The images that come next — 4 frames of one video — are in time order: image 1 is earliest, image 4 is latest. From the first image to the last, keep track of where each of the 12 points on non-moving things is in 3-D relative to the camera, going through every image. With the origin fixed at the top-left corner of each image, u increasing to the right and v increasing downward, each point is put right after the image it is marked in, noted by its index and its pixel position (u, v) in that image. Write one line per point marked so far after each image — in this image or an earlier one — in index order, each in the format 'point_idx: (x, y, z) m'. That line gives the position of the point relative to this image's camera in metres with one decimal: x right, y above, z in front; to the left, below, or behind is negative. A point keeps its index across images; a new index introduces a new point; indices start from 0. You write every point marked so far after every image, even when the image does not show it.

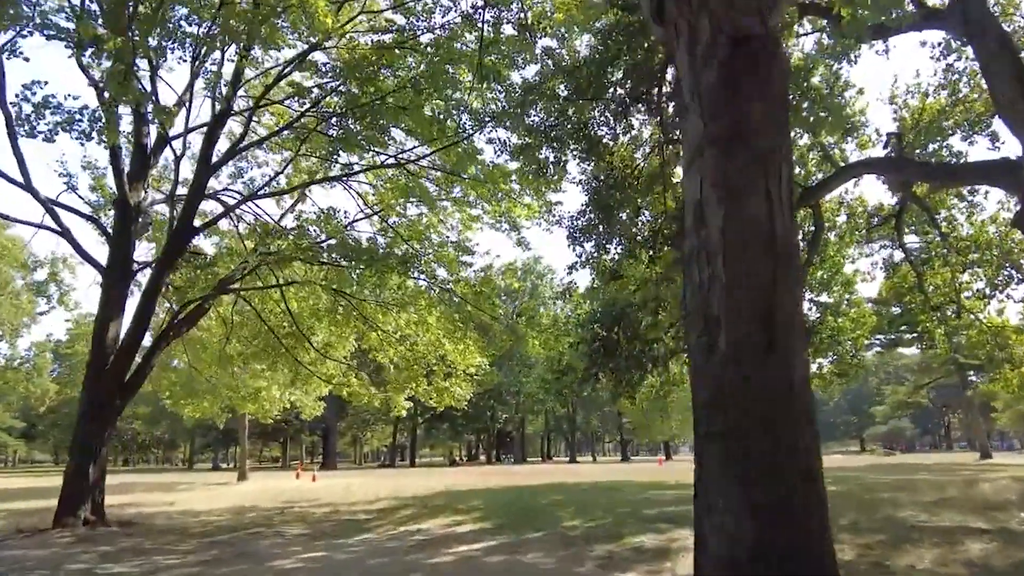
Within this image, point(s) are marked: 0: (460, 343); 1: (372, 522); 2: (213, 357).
0: (-1.2, -1.3, +16.9) m
1: (-2.5, -4.1, +12.7) m
2: (-7.6, -1.8, +18.3) m
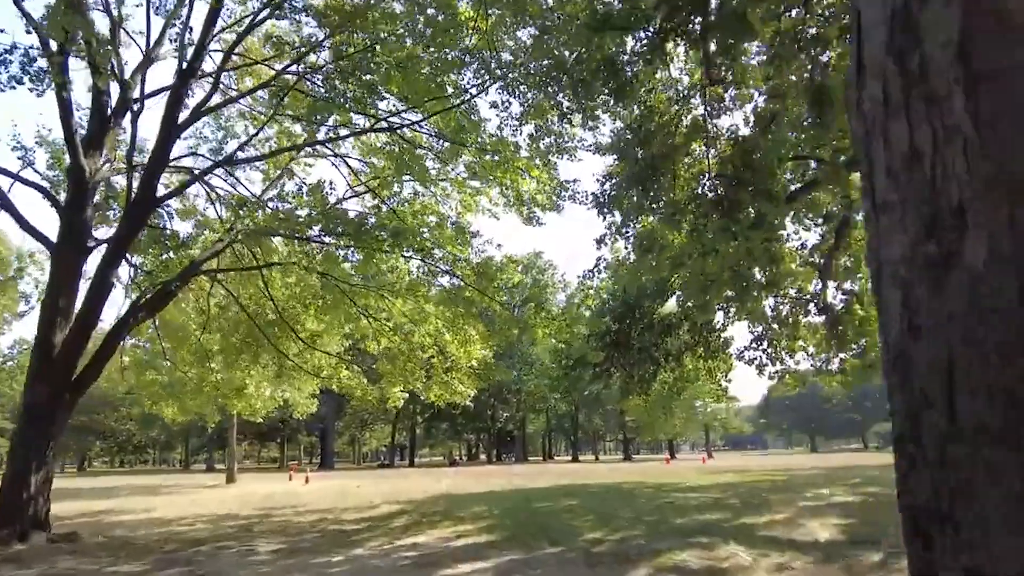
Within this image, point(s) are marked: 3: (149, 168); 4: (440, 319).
0: (-1.1, -1.0, +15.4) m
1: (-2.3, -3.8, +11.1) m
2: (-7.5, -1.4, +16.7) m
3: (-5.9, +2.0, +11.7) m
4: (-1.5, -0.6, +15.4) m
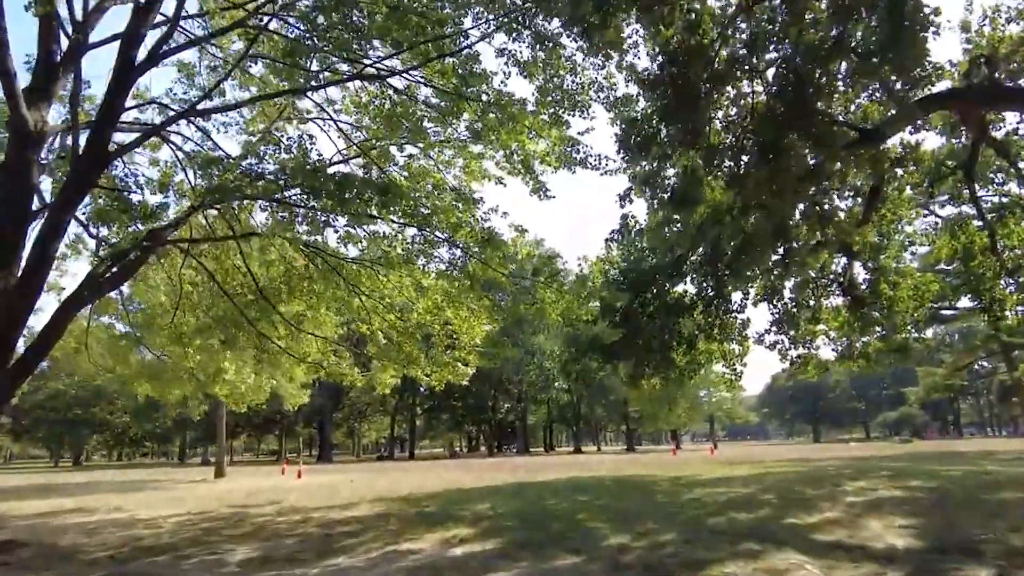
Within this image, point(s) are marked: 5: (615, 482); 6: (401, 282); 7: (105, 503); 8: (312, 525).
0: (-1.0, -0.5, +13.9) m
1: (-2.2, -3.3, +9.7) m
2: (-7.3, -1.0, +15.3) m
3: (-5.8, +2.4, +10.2) m
4: (-1.4, -0.1, +13.9) m
5: (+2.6, -4.9, +18.1) m
6: (-2.2, +0.1, +14.0) m
7: (-9.3, -4.9, +16.4) m
8: (-3.2, -3.7, +11.4) m
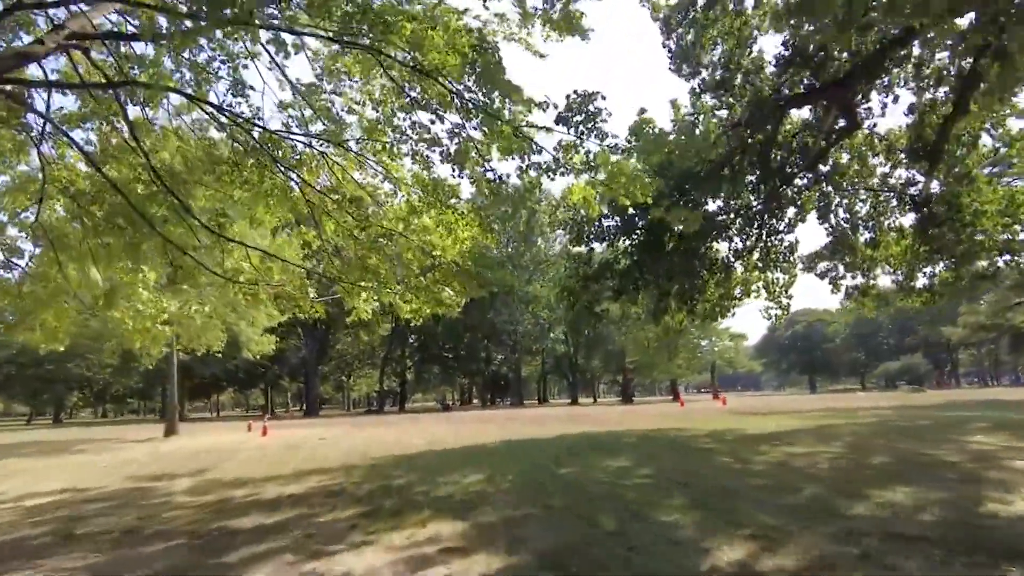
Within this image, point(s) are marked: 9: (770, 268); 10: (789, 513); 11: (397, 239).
0: (-0.9, +1.1, +10.0) m
1: (-2.1, -2.1, +5.9) m
2: (-7.3, +0.6, +11.3) m
3: (-5.7, +3.7, +6.0) m
4: (-1.3, +1.4, +10.0) m
5: (+2.6, -3.0, +14.5) m
6: (-2.1, +1.6, +10.1) m
7: (-9.2, -3.2, +12.7) m
8: (-3.0, -2.3, +7.7) m
9: (+6.8, +0.5, +18.8) m
10: (+2.2, -1.8, +5.8) m
11: (-1.7, +0.6, +10.4) m
